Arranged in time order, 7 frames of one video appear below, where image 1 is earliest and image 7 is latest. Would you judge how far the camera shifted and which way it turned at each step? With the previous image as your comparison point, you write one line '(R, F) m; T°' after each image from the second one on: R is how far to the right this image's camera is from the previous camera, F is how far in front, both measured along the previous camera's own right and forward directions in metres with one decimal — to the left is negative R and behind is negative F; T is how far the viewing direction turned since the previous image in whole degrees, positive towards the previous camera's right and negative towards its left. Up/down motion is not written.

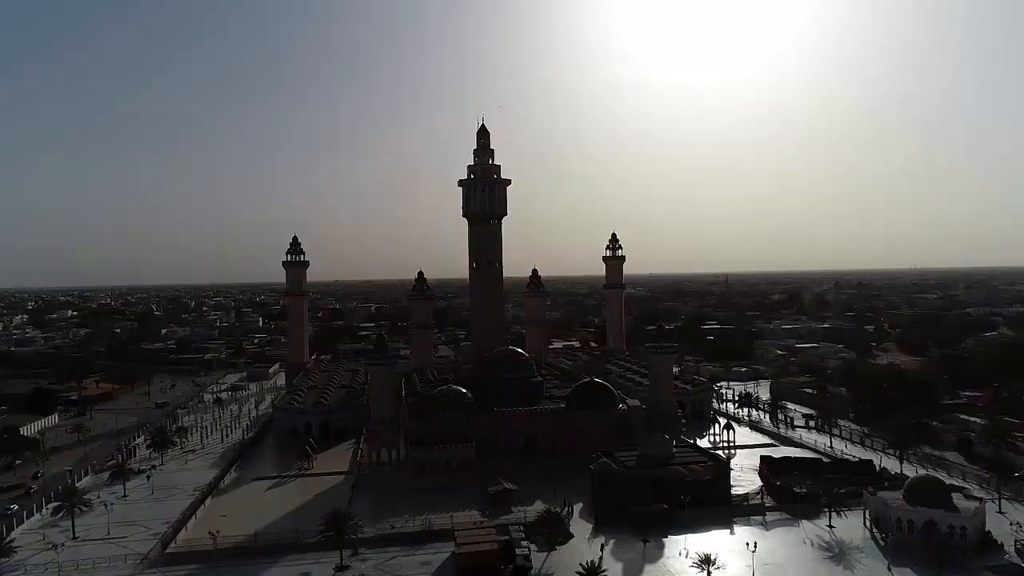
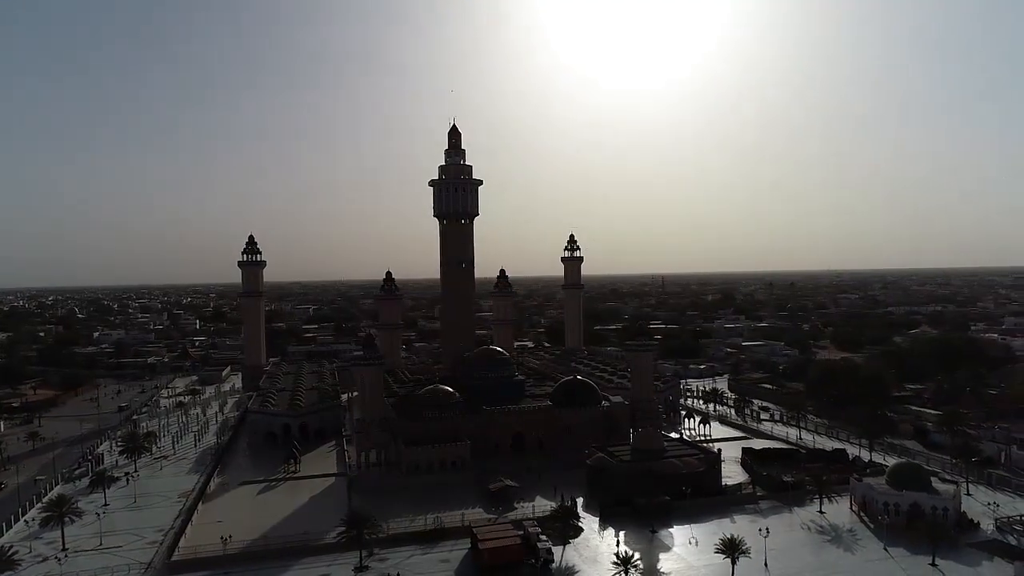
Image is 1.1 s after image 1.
(-2.2, -0.1) m; +5°
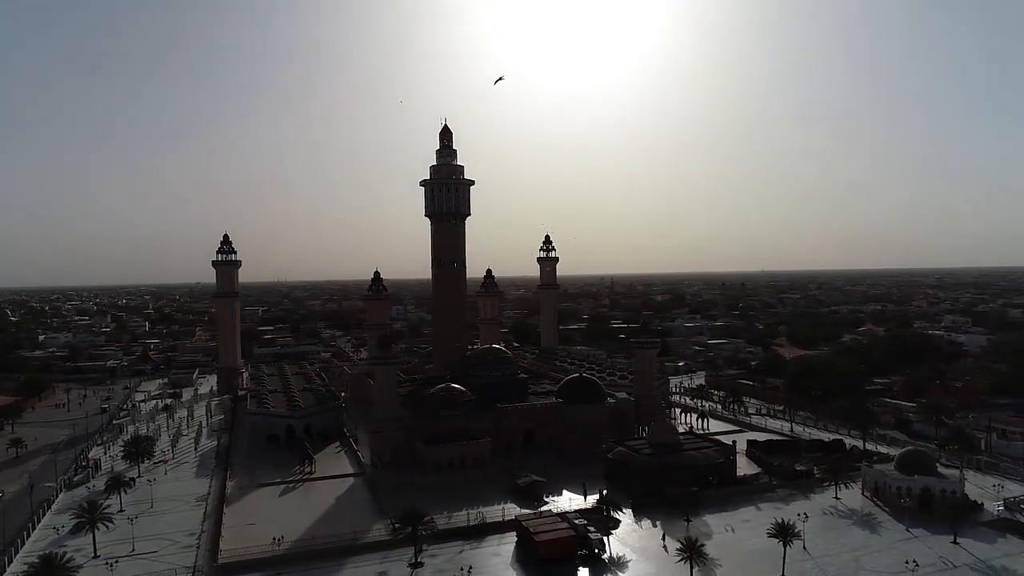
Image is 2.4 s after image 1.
(-2.9, -0.3) m; +5°
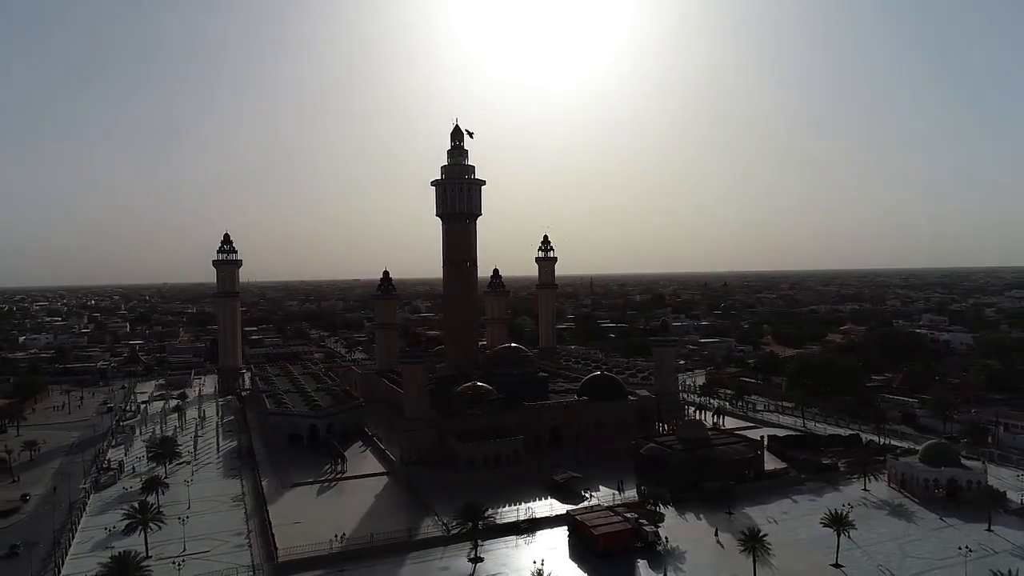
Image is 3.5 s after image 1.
(-2.2, -0.3) m; +2°
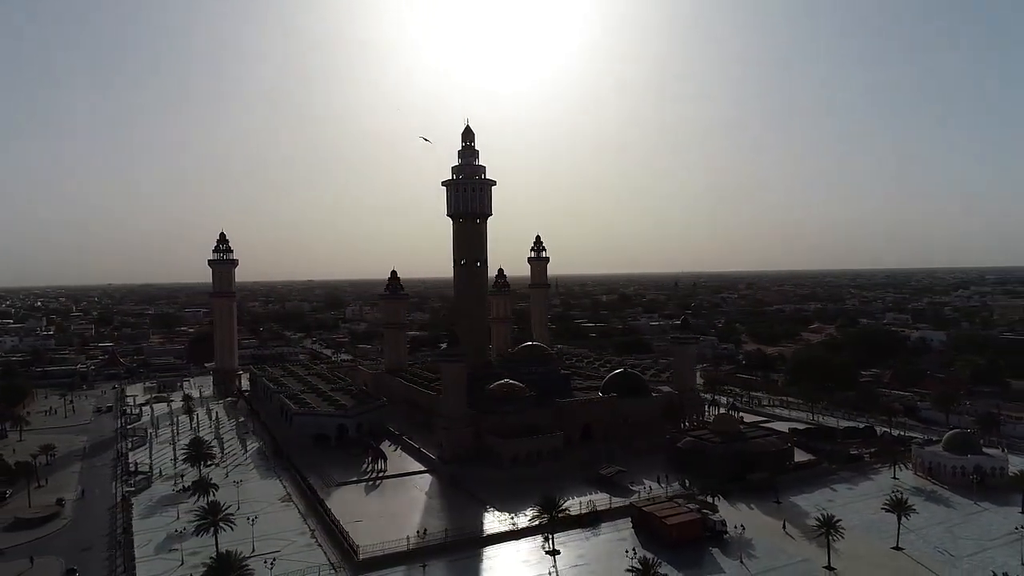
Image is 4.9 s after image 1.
(-3.2, -0.3) m; +3°
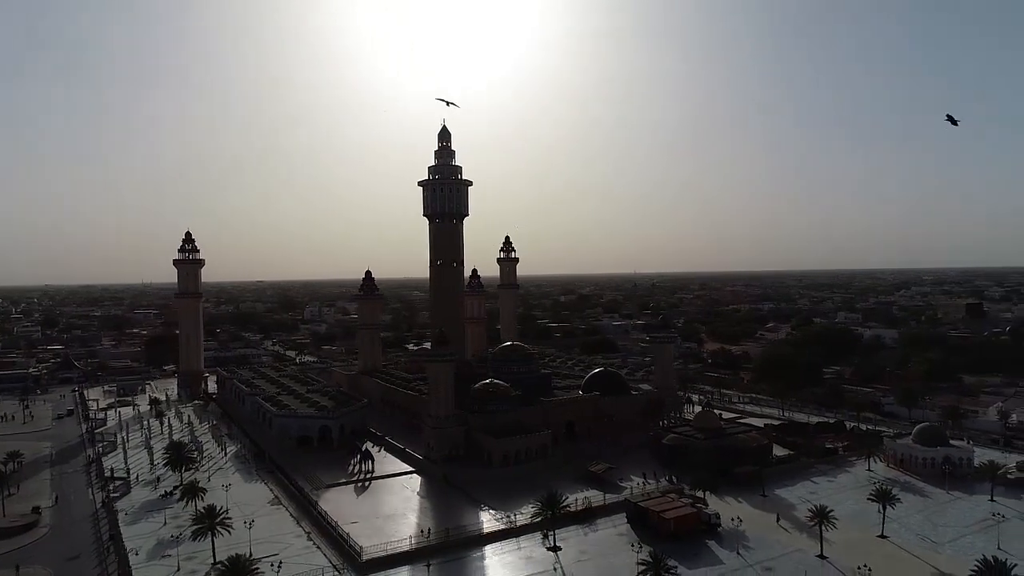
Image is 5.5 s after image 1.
(-1.3, -0.2) m; +4°
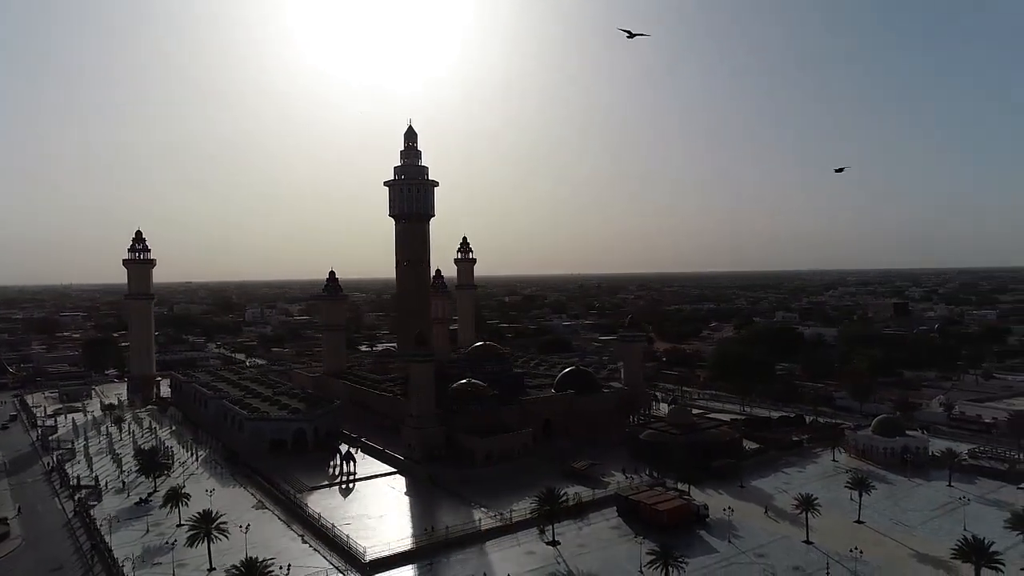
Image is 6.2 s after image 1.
(-1.7, -0.2) m; +5°
